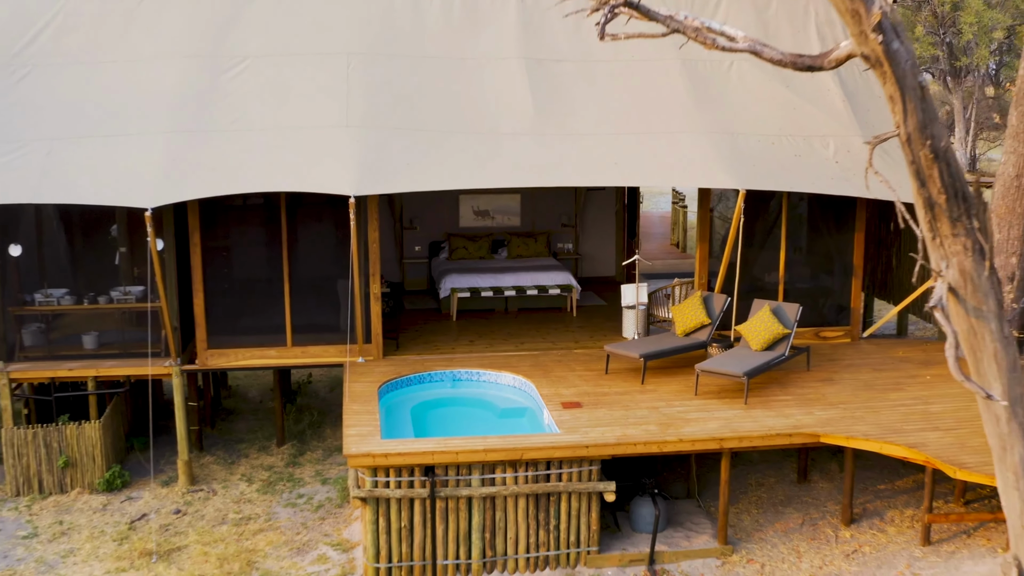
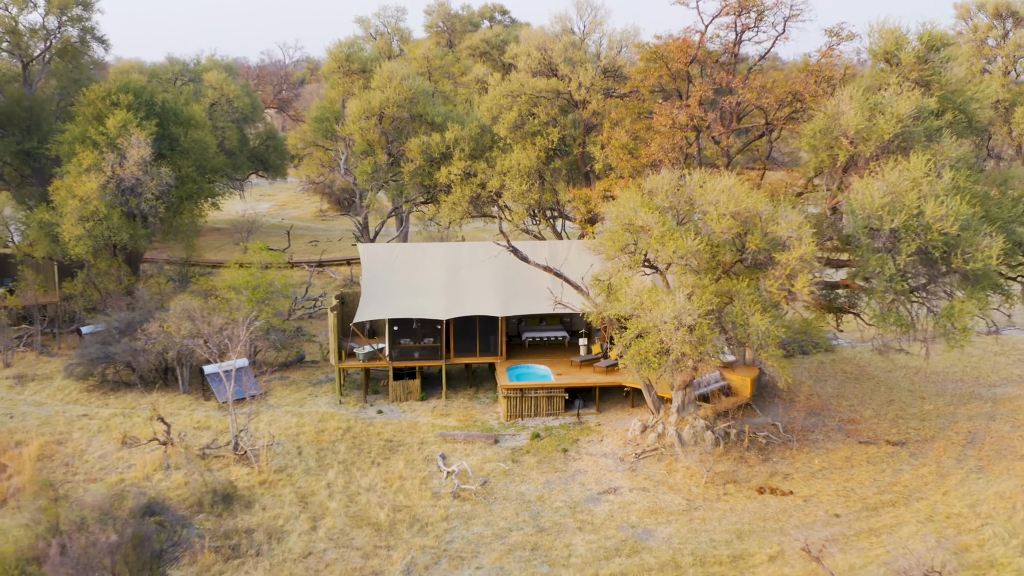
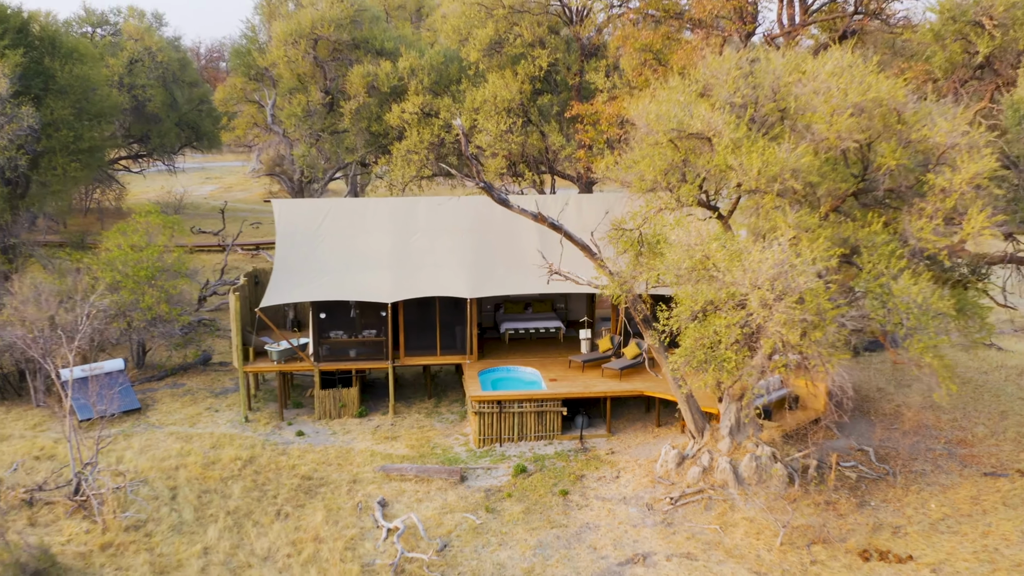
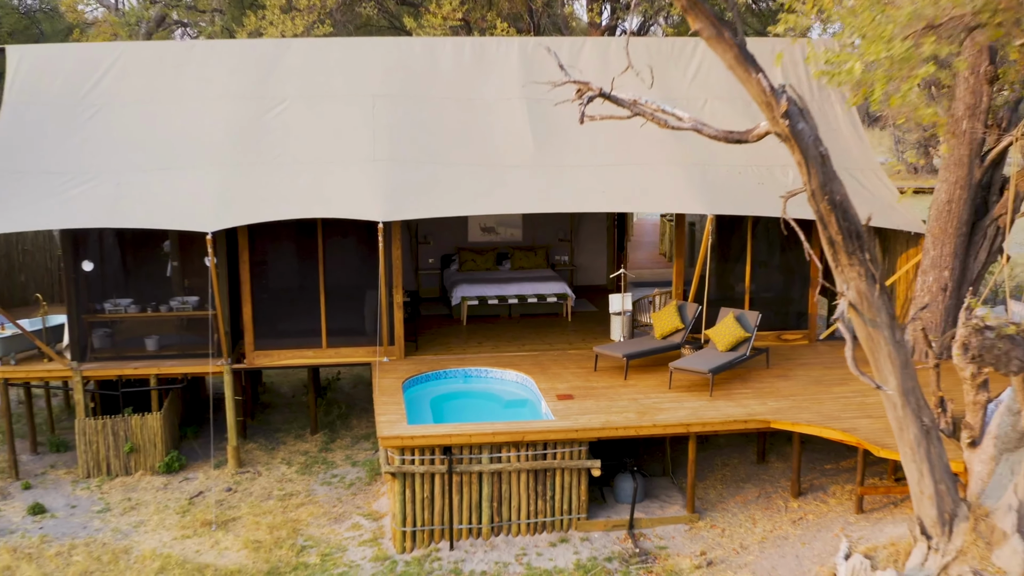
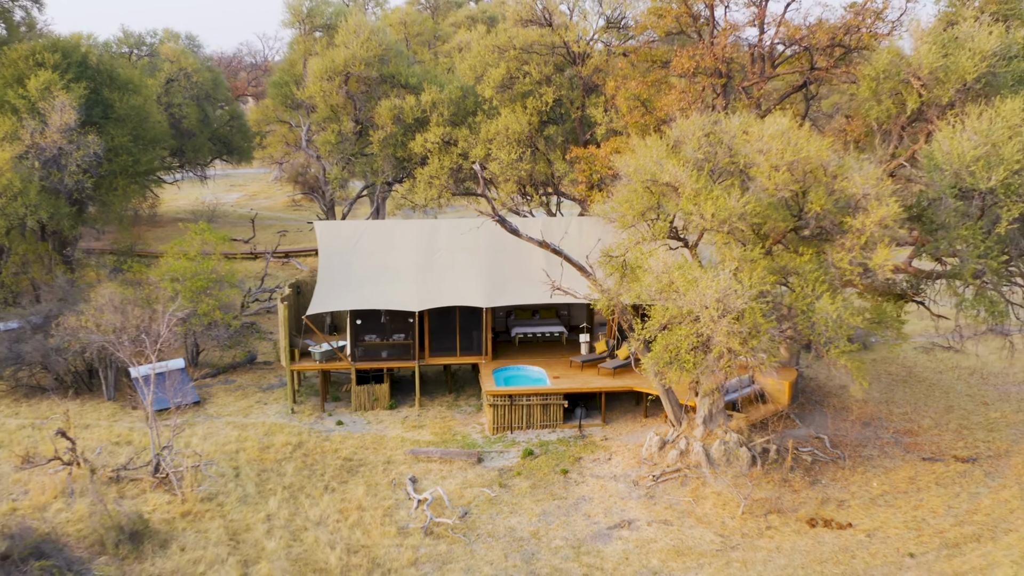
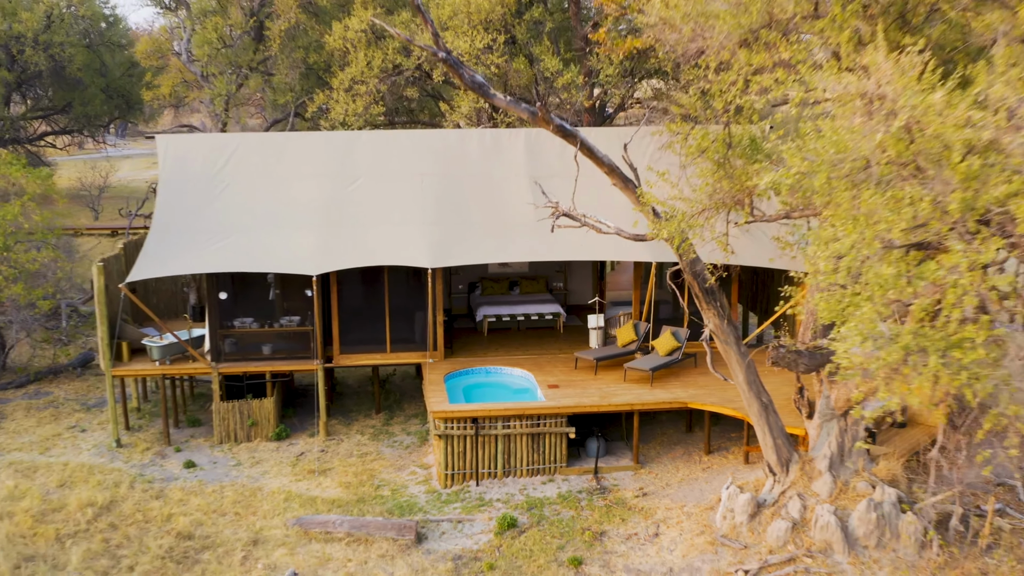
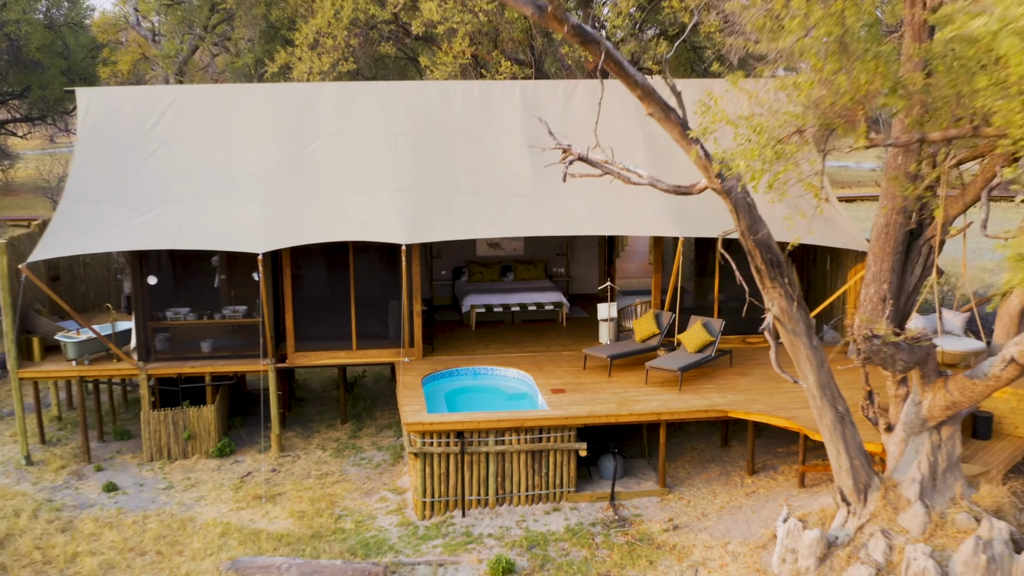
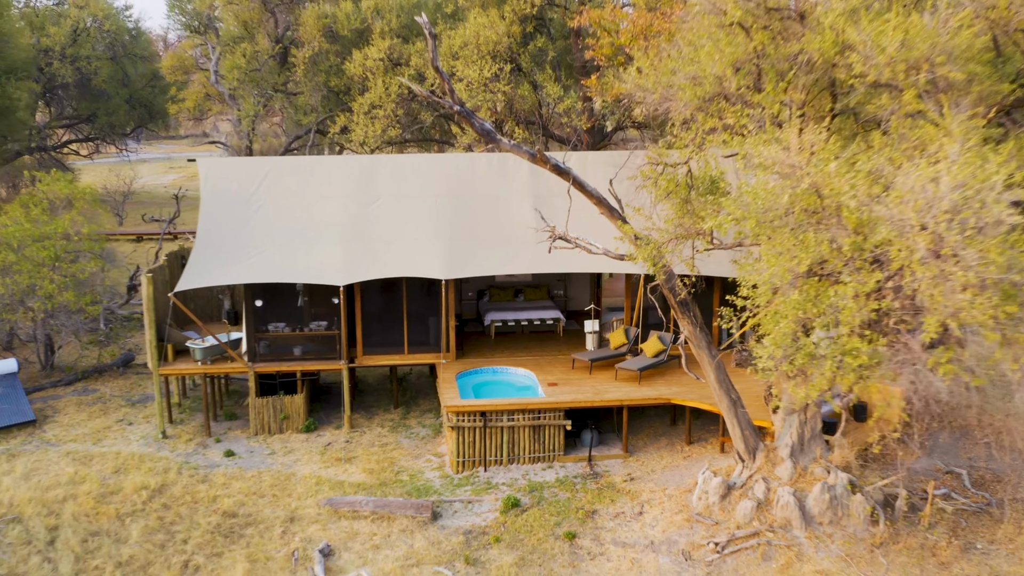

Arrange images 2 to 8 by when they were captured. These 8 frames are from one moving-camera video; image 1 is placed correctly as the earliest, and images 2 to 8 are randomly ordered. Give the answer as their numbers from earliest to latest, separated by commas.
4, 7, 6, 8, 3, 5, 2
